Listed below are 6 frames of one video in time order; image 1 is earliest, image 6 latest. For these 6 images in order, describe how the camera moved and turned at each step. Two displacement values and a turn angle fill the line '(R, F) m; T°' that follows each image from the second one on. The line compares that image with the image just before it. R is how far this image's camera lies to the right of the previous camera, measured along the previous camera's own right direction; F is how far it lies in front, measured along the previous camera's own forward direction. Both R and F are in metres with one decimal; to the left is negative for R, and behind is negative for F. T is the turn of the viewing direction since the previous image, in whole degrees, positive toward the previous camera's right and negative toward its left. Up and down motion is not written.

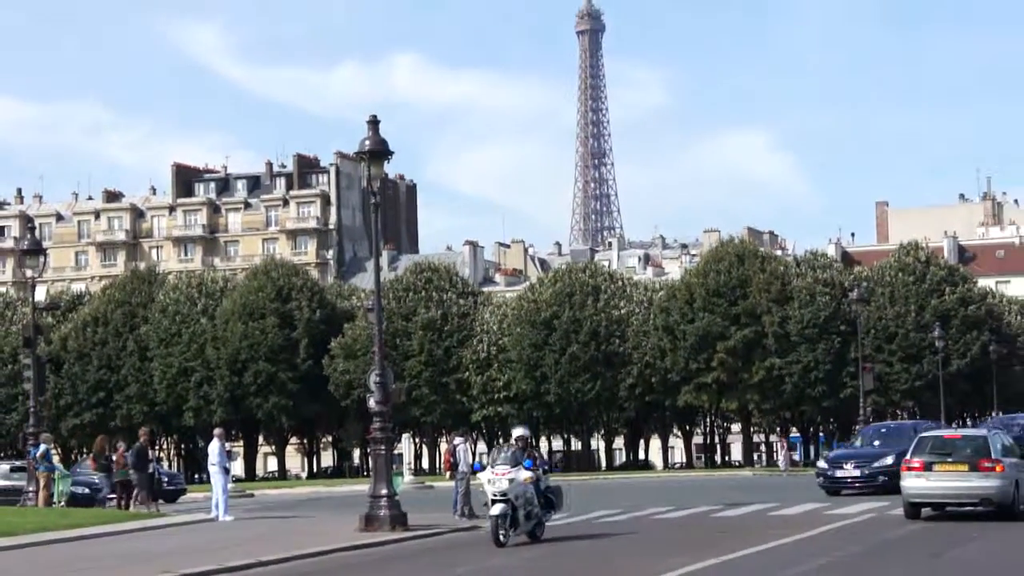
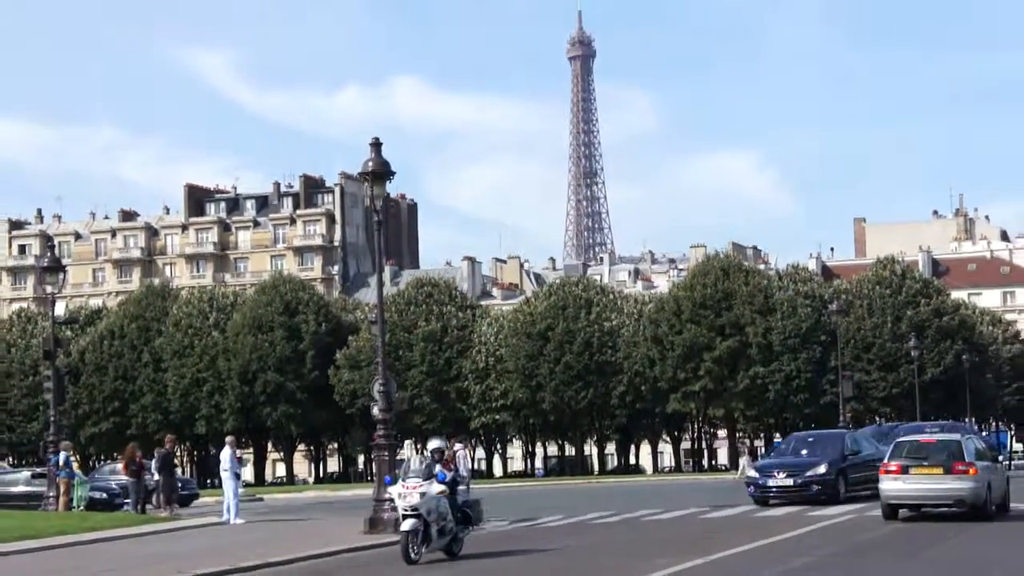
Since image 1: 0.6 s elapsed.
(+0.4, -3.5) m; 0°
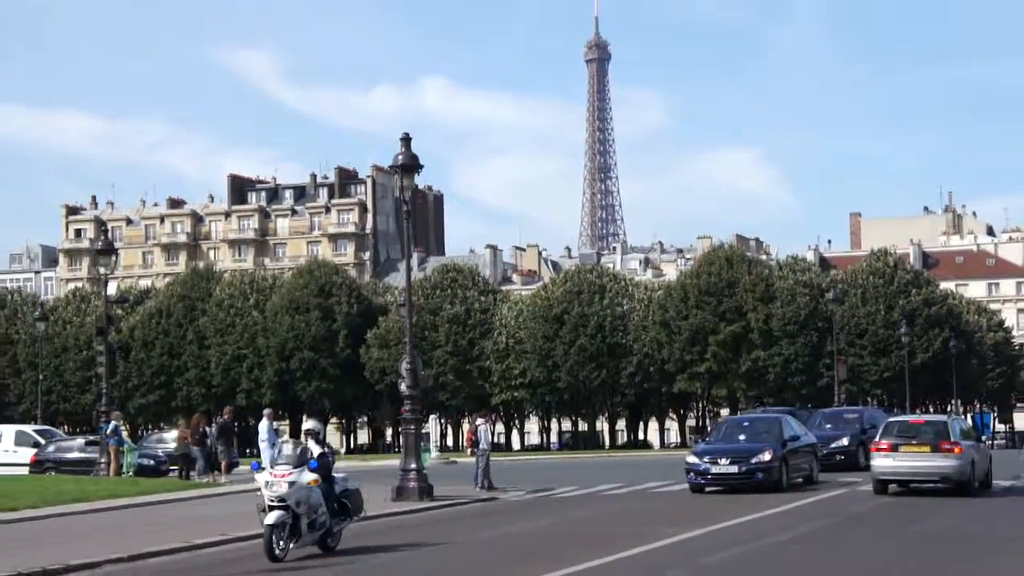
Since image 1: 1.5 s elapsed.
(+0.1, -5.5) m; -1°
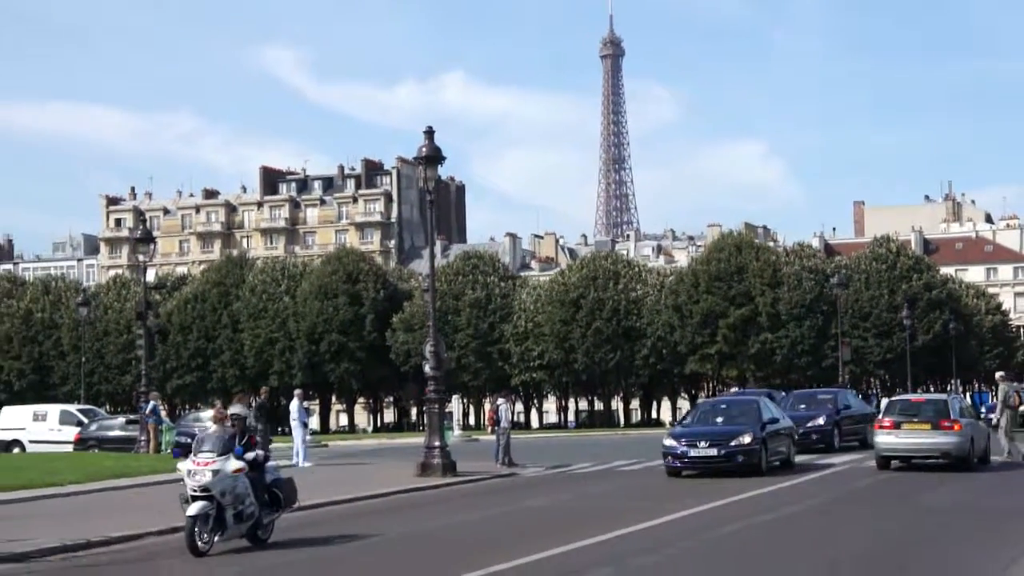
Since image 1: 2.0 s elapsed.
(0.0, -3.8) m; -1°
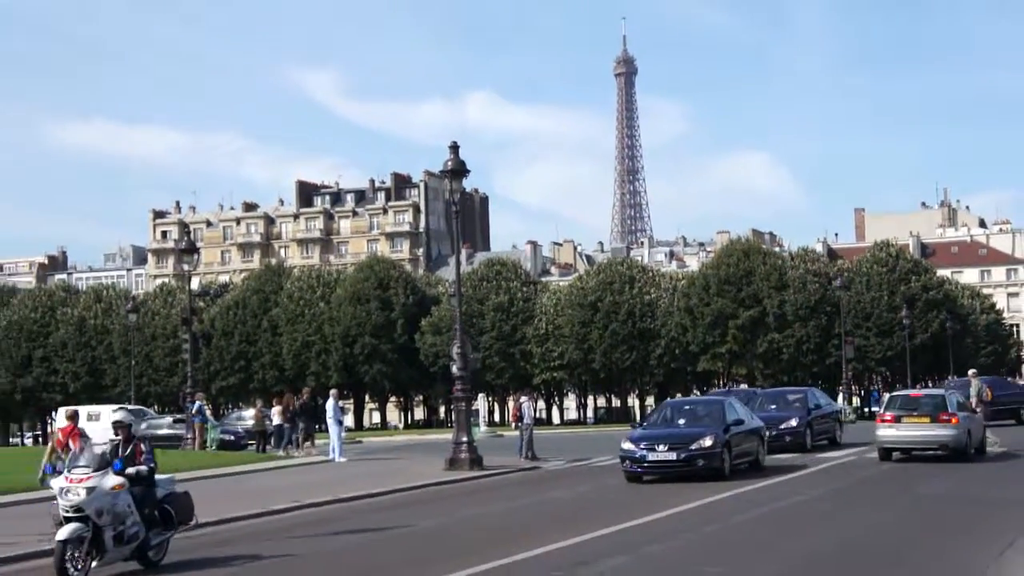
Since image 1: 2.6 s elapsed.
(+0.3, -5.3) m; -1°
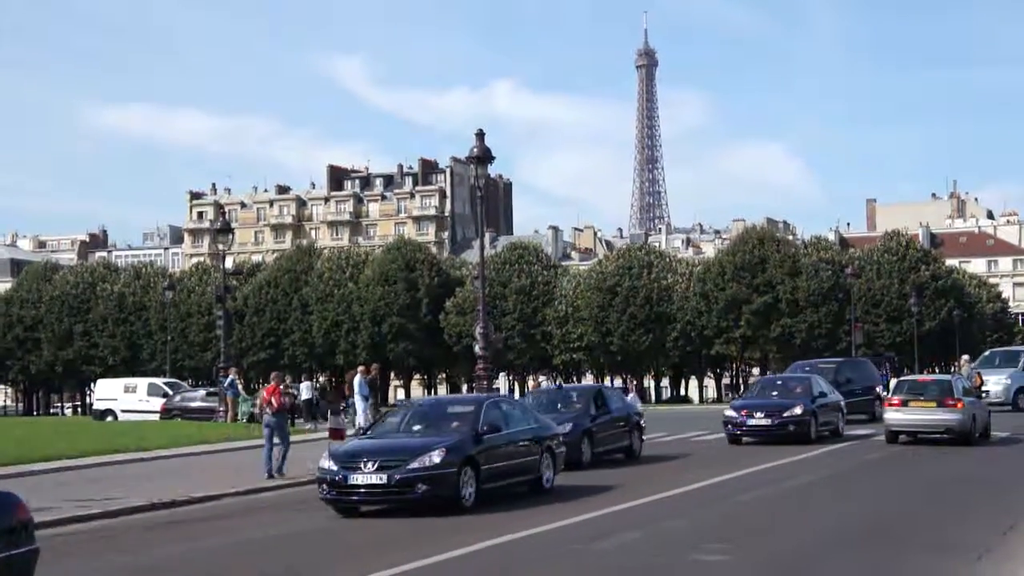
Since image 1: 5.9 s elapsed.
(+0.1, -3.2) m; -1°
